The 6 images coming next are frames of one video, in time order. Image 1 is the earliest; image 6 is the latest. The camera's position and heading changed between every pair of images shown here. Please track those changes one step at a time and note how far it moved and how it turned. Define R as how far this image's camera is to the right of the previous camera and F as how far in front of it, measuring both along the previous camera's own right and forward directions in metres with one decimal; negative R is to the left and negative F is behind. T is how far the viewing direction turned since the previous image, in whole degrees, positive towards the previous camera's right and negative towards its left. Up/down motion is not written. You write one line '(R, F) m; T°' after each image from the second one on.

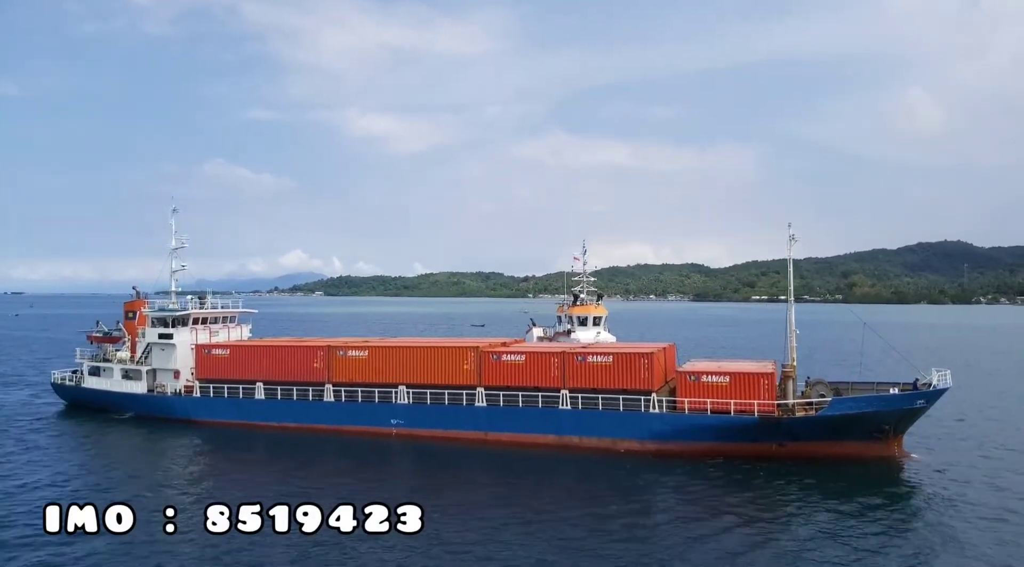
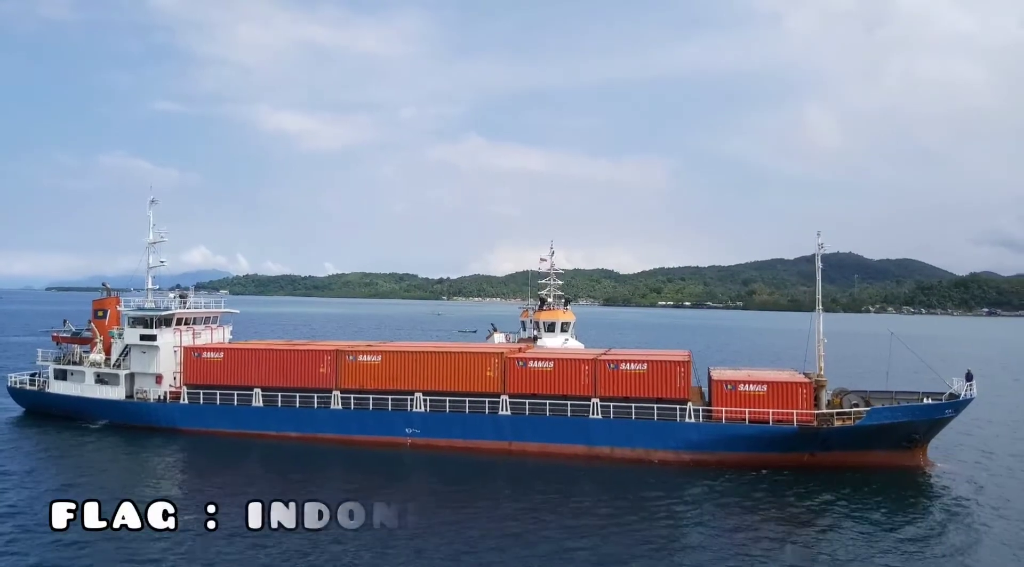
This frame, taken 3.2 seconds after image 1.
(-3.7, +1.4) m; +5°
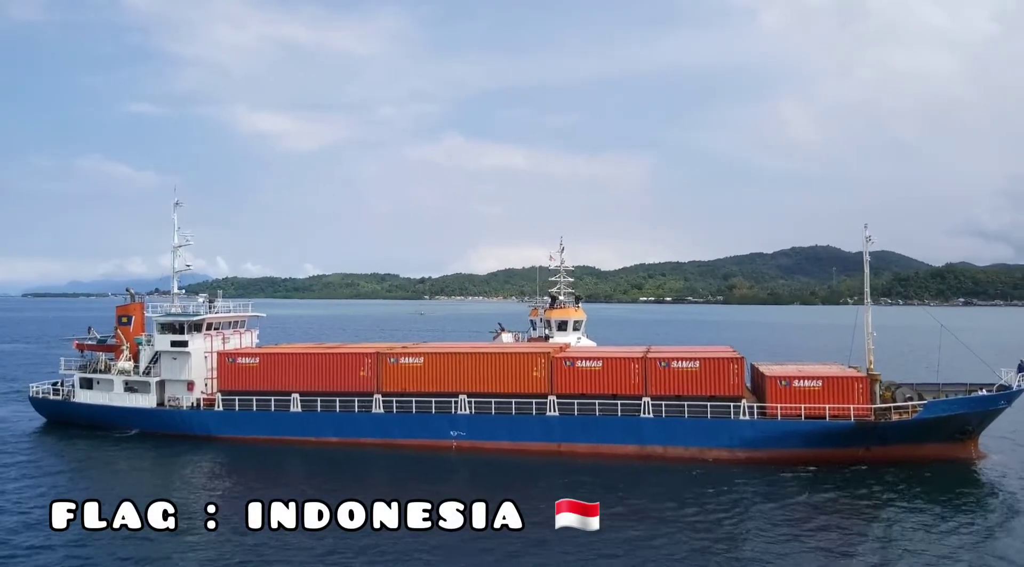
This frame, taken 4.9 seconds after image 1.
(-2.3, +0.5) m; +1°
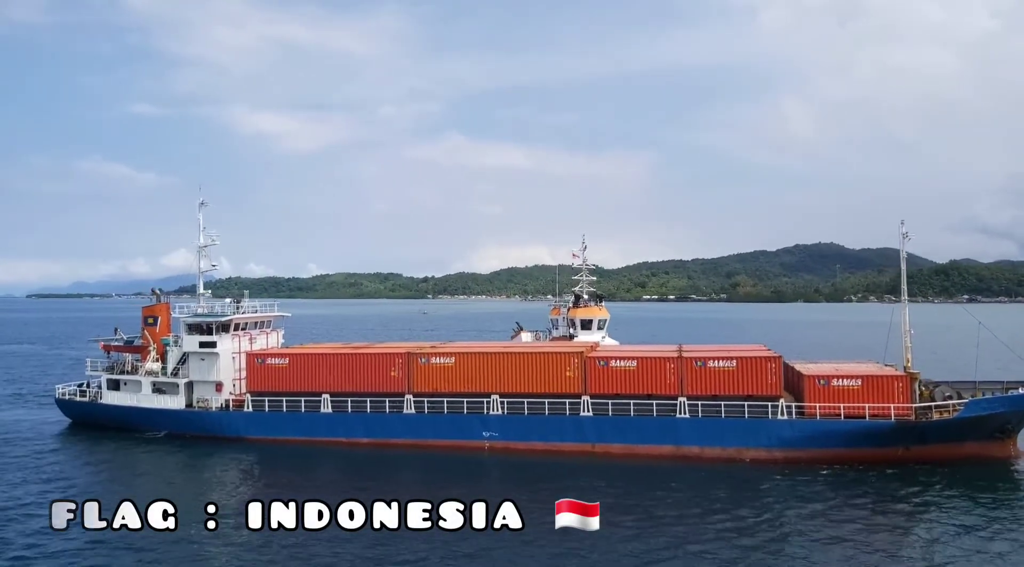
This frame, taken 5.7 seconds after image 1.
(-1.2, +0.2) m; 0°
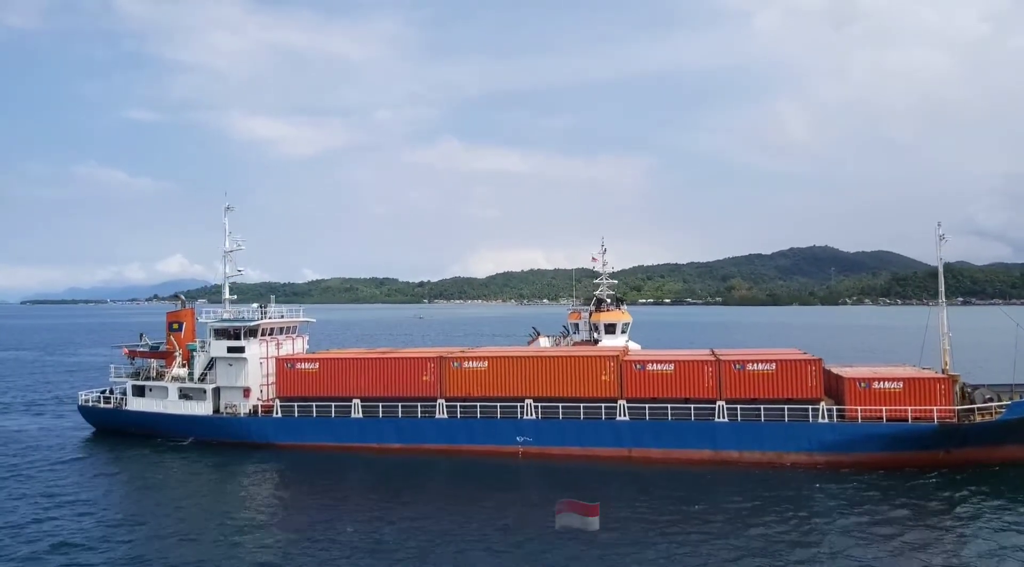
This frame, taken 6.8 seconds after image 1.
(-1.5, +0.2) m; 0°
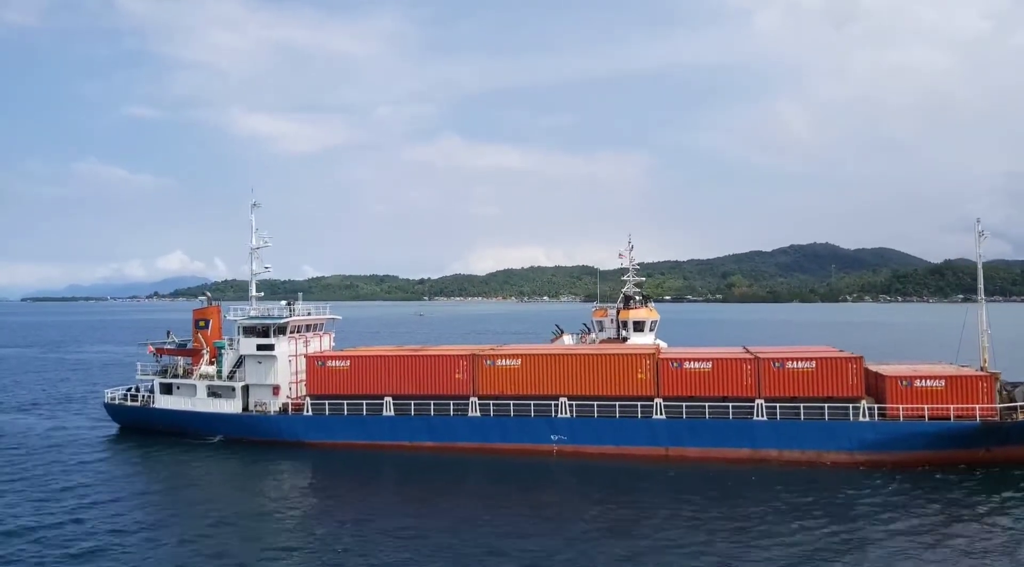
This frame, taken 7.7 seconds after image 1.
(-1.4, +0.2) m; 0°
